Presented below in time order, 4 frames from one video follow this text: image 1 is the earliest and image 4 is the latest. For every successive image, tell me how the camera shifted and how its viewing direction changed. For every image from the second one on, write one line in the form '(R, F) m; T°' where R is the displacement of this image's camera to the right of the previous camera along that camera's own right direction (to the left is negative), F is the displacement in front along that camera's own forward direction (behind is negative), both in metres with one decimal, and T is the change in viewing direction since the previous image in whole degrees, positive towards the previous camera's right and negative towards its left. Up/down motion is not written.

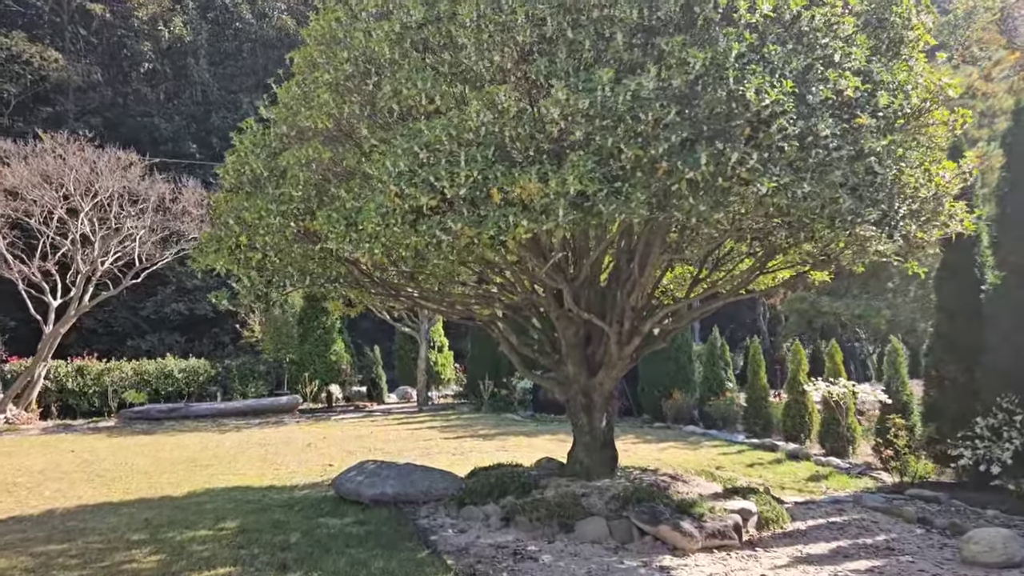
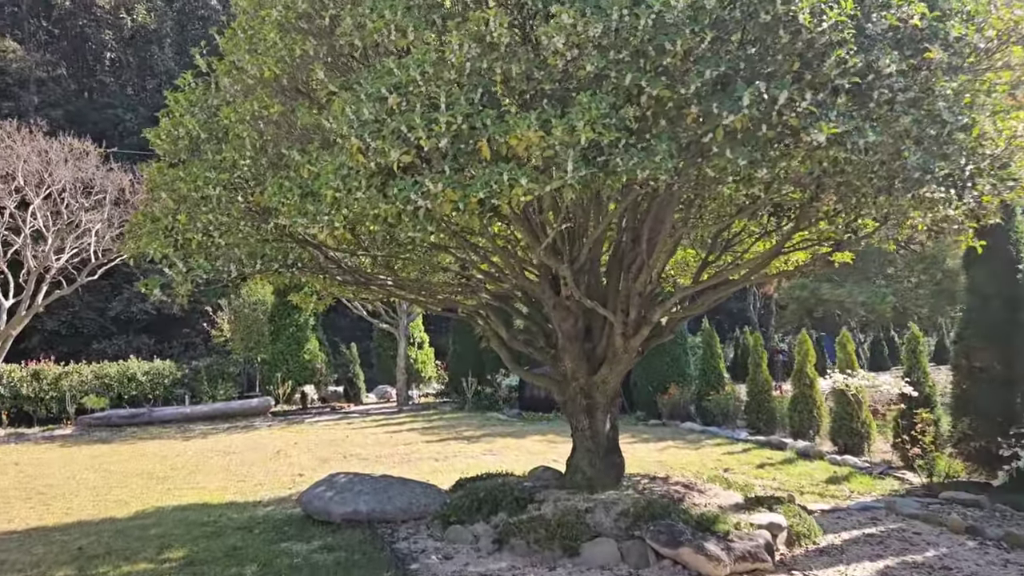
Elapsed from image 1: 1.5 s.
(-0.1, +0.8) m; +1°
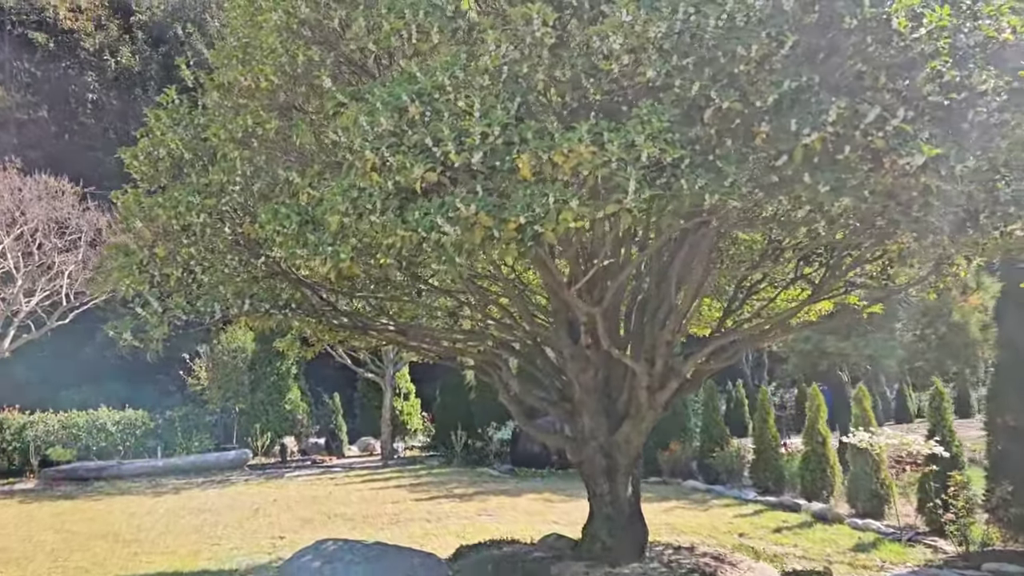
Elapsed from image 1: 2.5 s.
(-0.2, +0.5) m; +1°
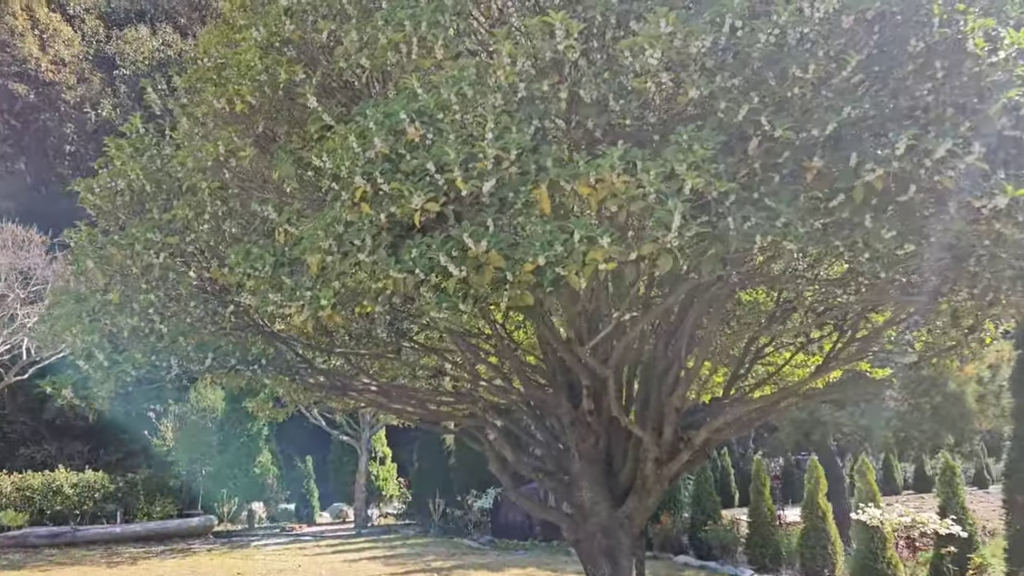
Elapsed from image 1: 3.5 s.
(-0.1, +0.4) m; +1°
